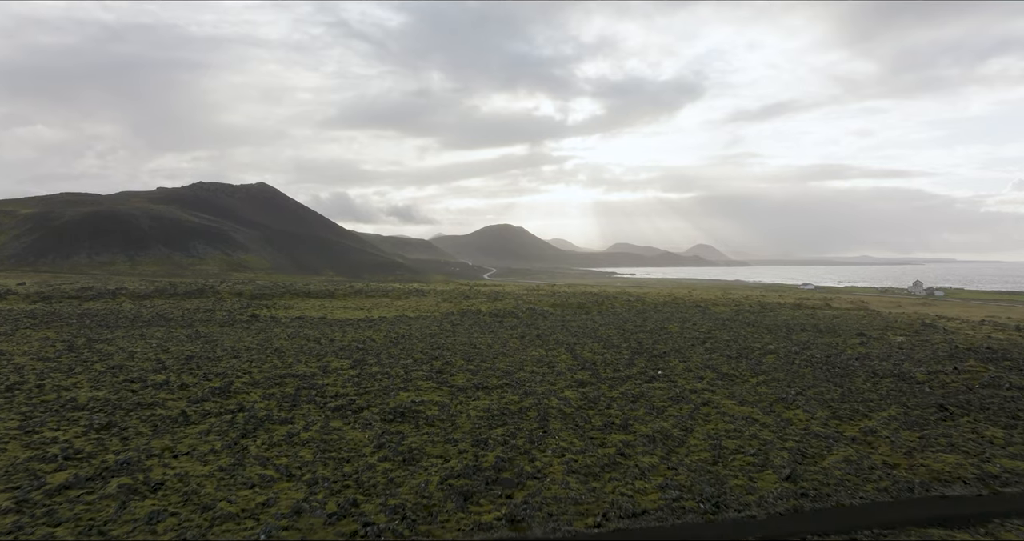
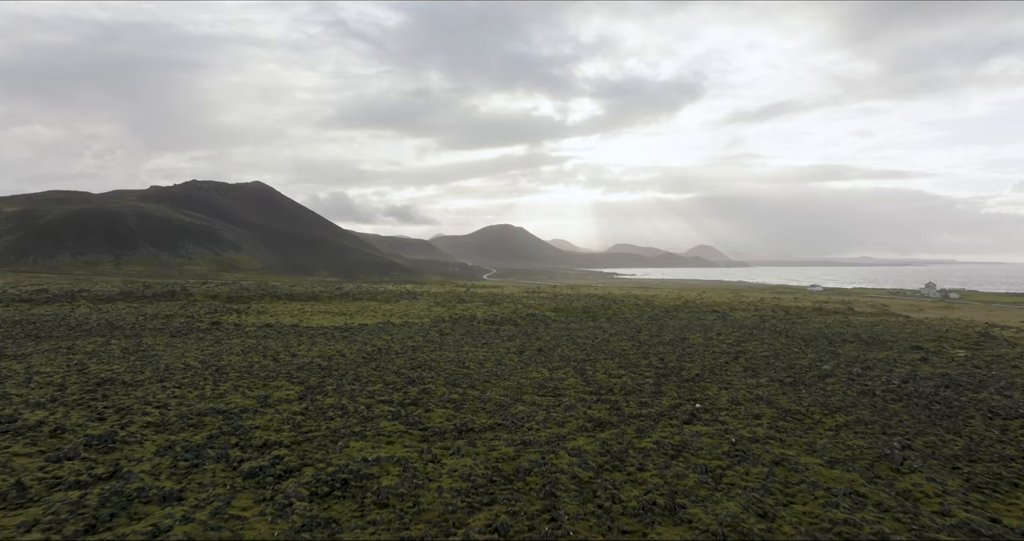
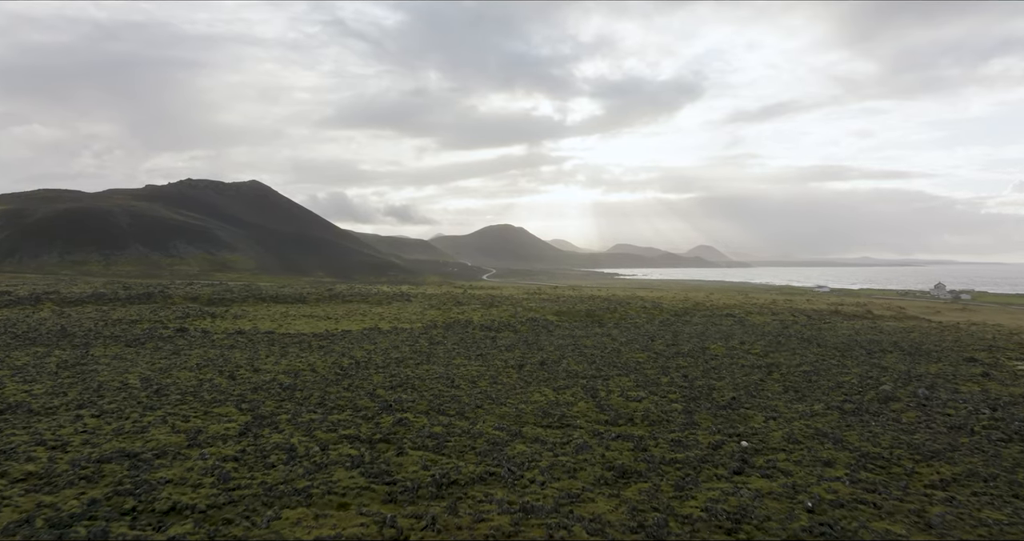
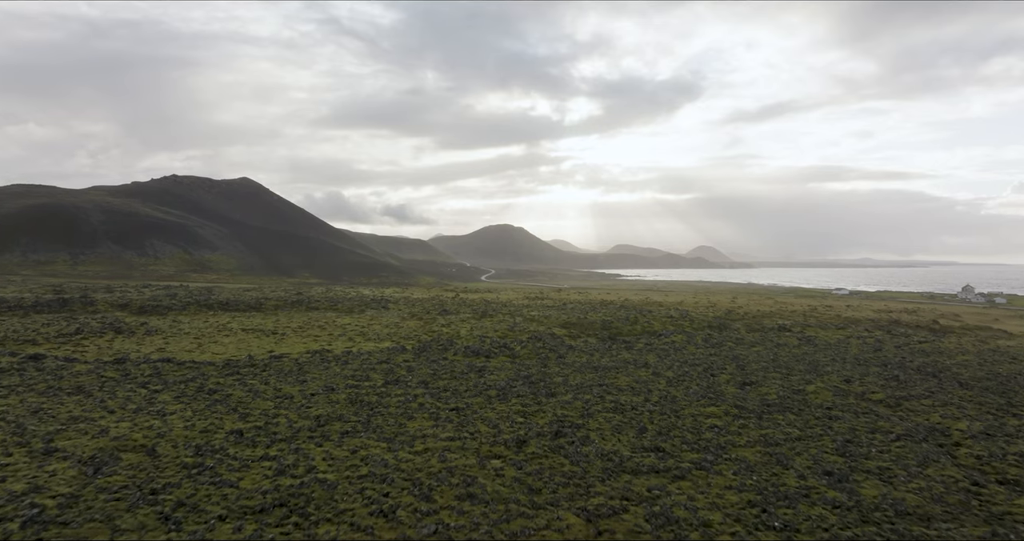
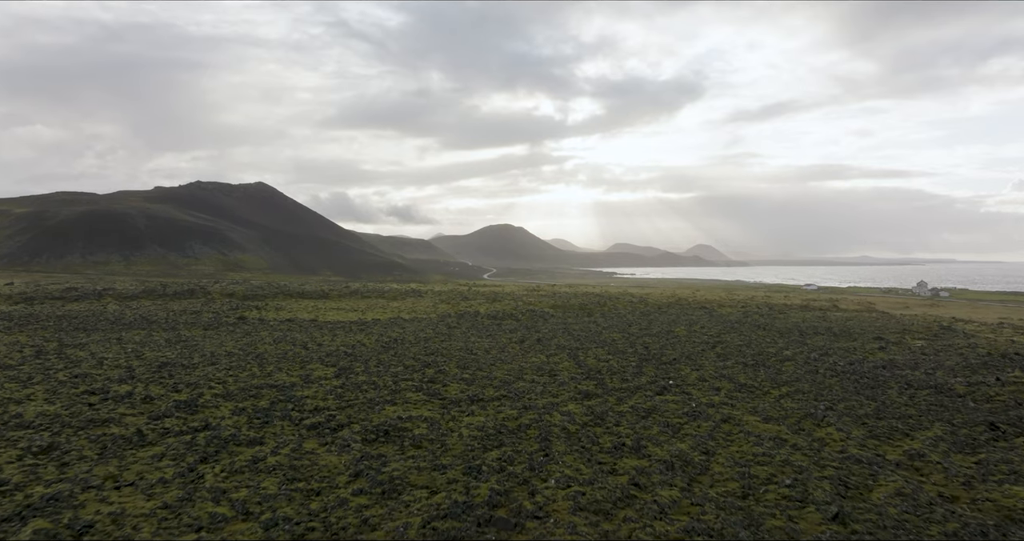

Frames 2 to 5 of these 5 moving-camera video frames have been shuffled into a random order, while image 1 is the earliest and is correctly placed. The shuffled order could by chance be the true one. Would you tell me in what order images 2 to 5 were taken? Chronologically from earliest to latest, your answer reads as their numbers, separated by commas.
5, 2, 3, 4
